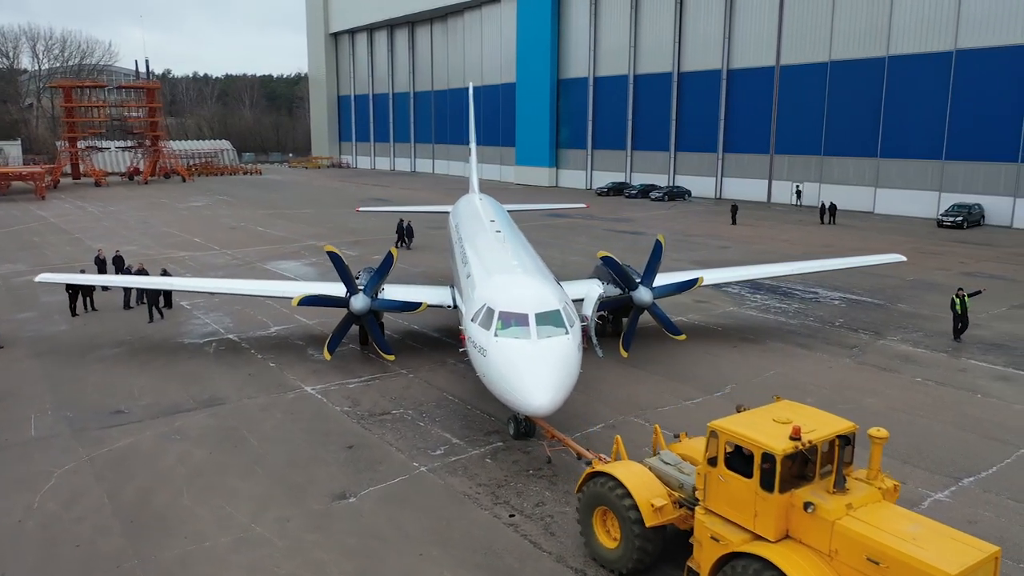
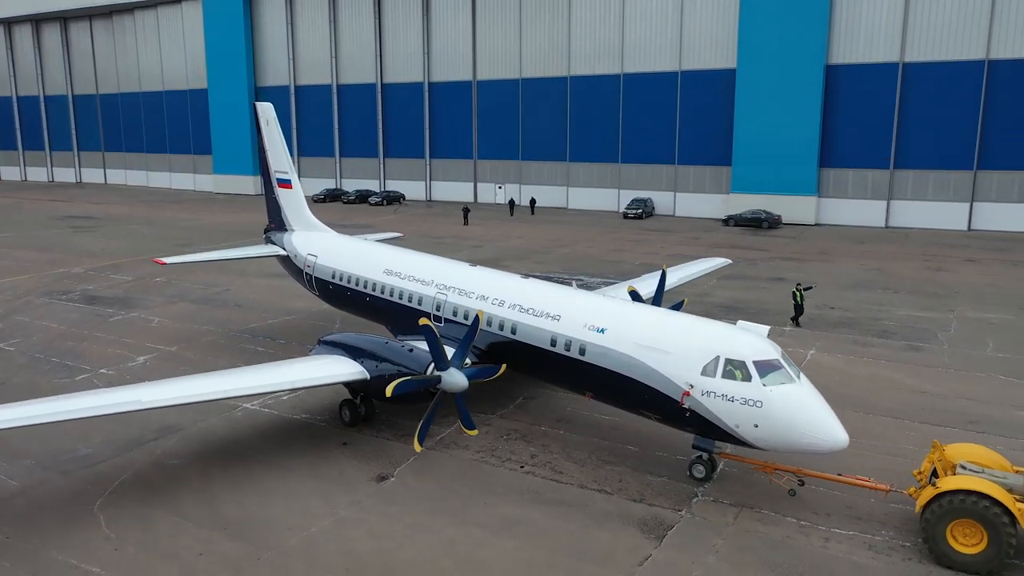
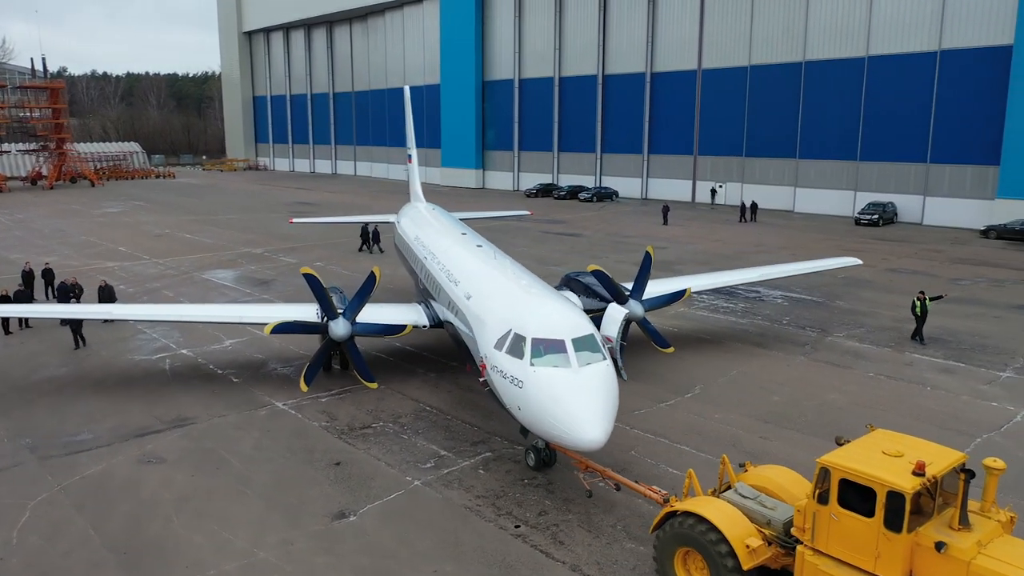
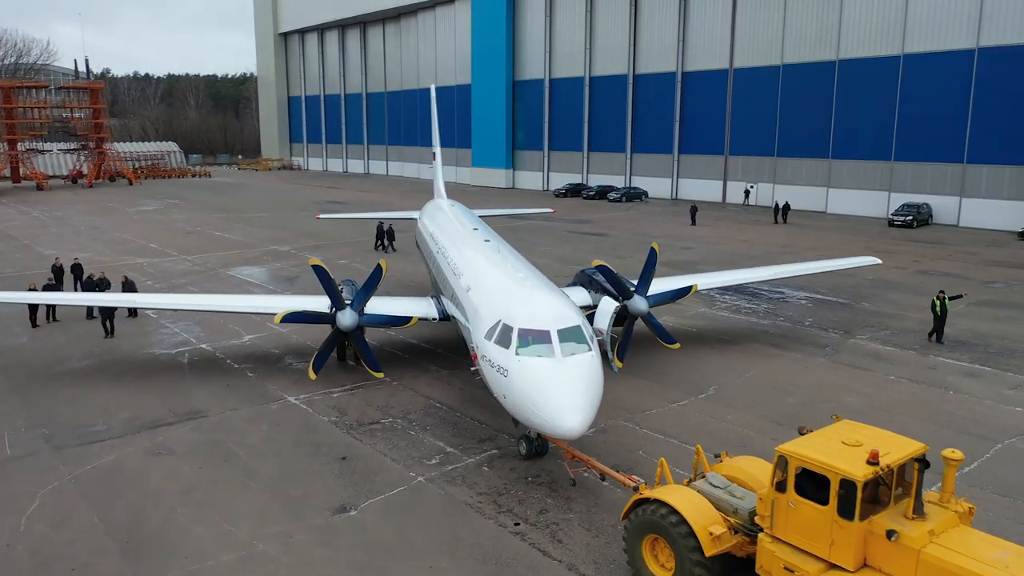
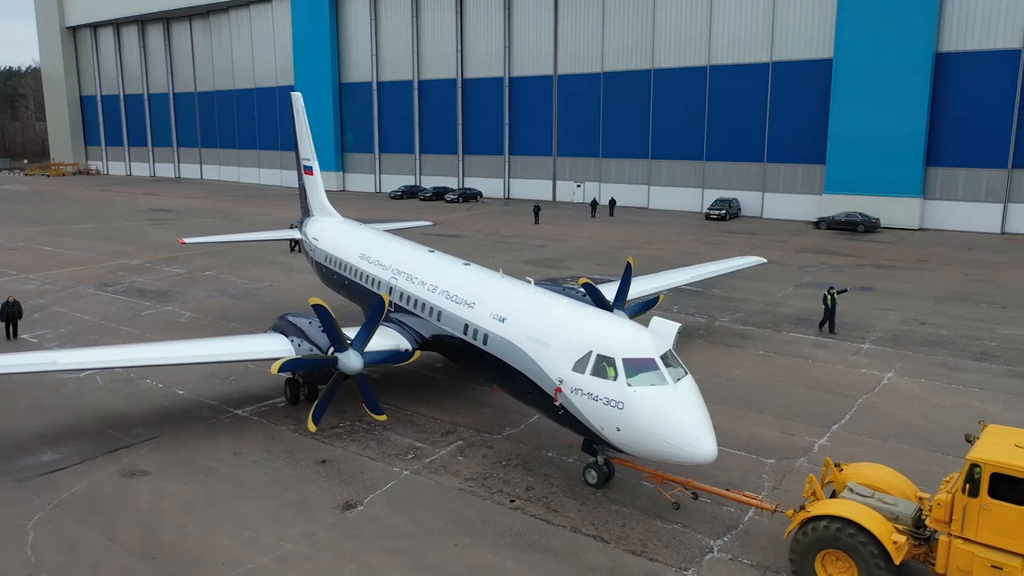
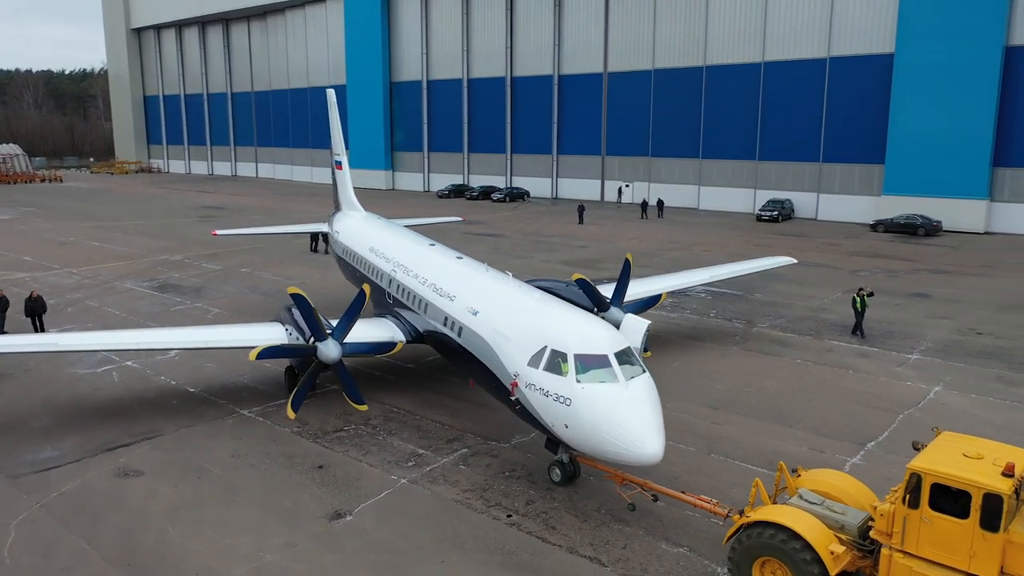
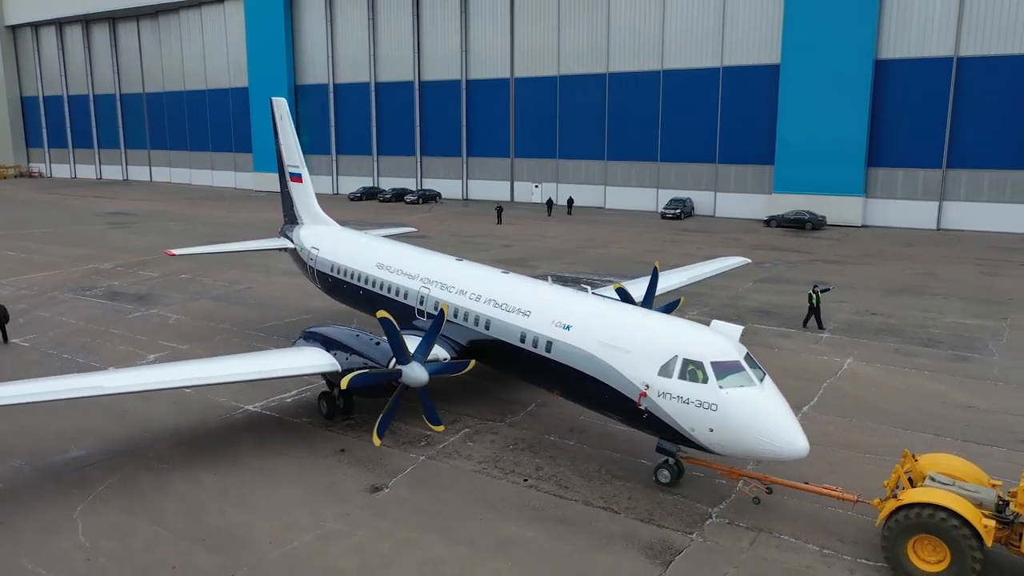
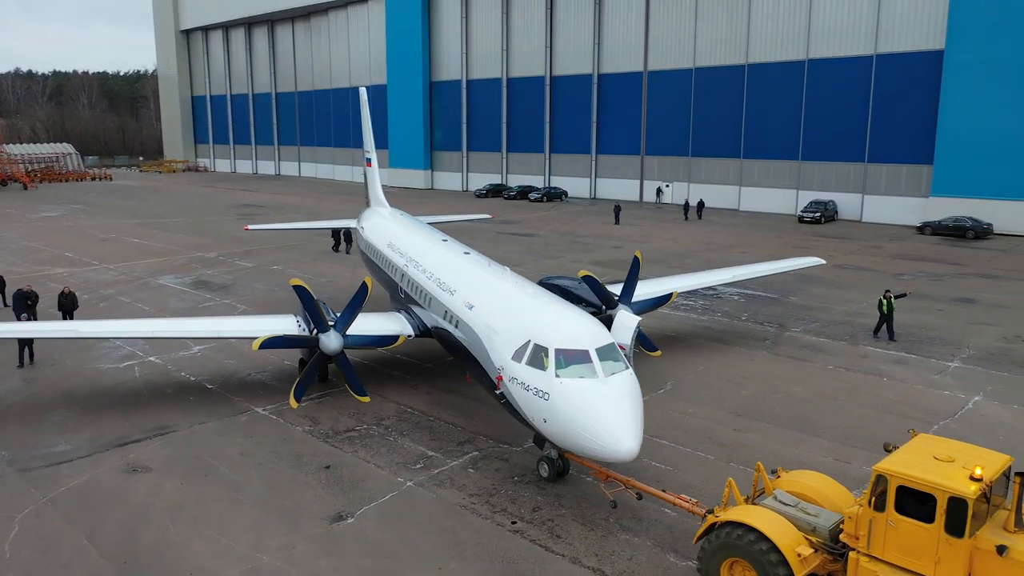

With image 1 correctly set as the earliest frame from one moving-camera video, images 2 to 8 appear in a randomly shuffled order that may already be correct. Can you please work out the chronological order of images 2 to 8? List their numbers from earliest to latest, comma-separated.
4, 3, 8, 6, 5, 7, 2
